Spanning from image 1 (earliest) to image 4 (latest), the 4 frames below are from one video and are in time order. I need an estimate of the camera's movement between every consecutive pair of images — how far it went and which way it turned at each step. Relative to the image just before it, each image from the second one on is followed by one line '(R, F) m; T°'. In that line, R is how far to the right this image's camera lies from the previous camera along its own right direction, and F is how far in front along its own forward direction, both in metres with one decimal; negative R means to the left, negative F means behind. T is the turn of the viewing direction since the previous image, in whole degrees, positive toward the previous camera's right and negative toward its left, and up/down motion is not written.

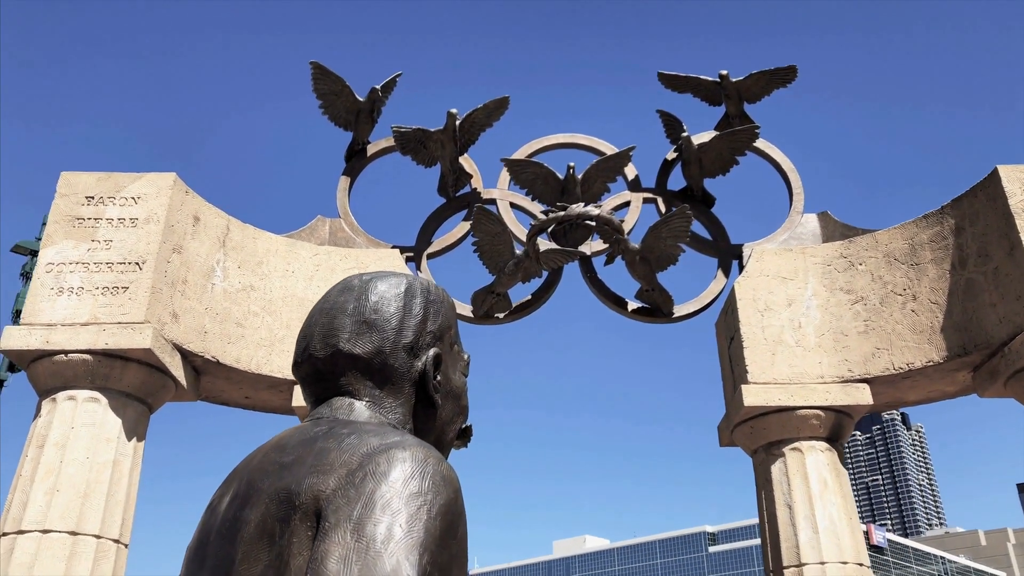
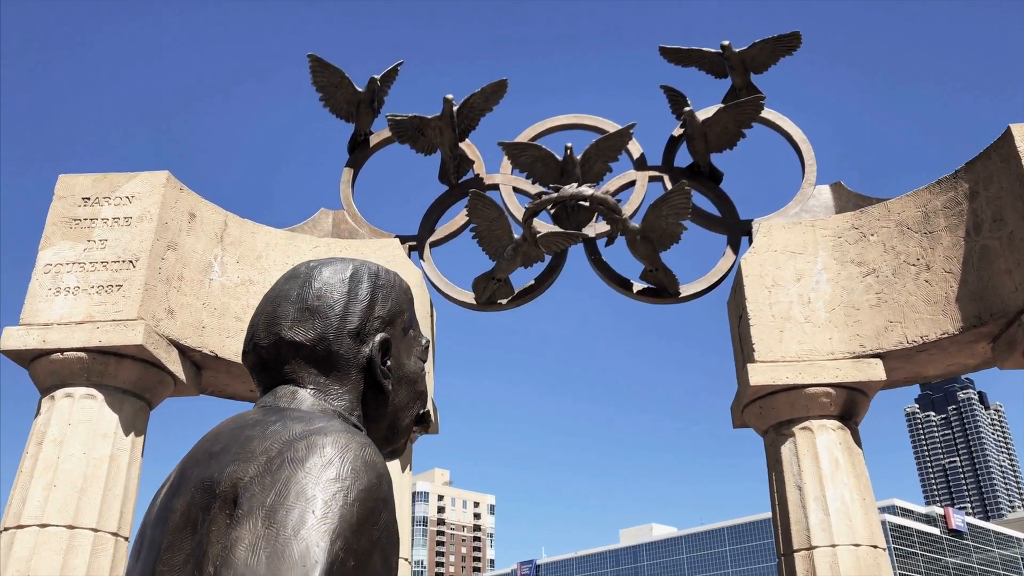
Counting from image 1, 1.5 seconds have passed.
(+0.6, +0.1) m; -3°
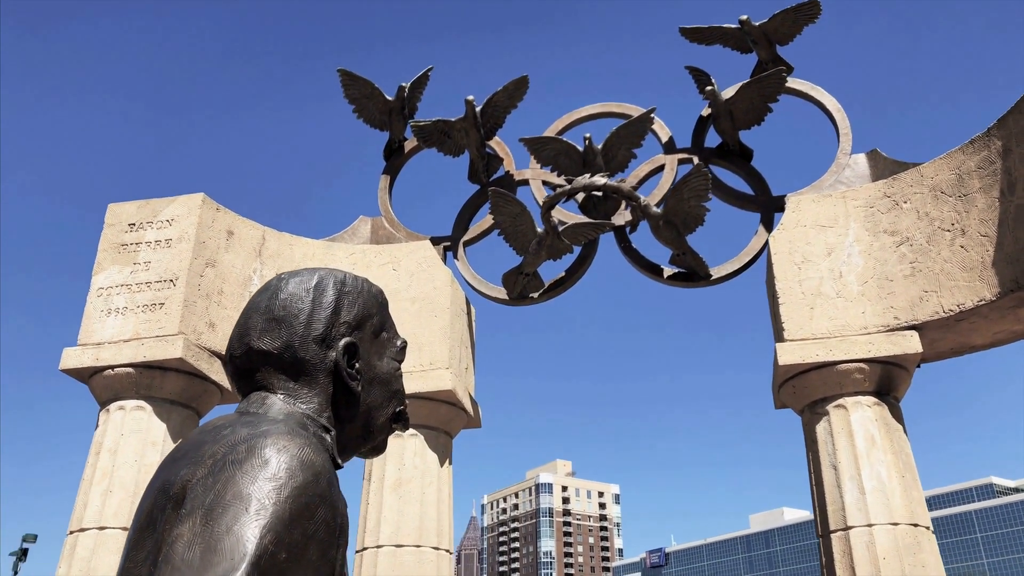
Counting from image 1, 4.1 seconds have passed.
(+0.9, -0.1) m; -7°
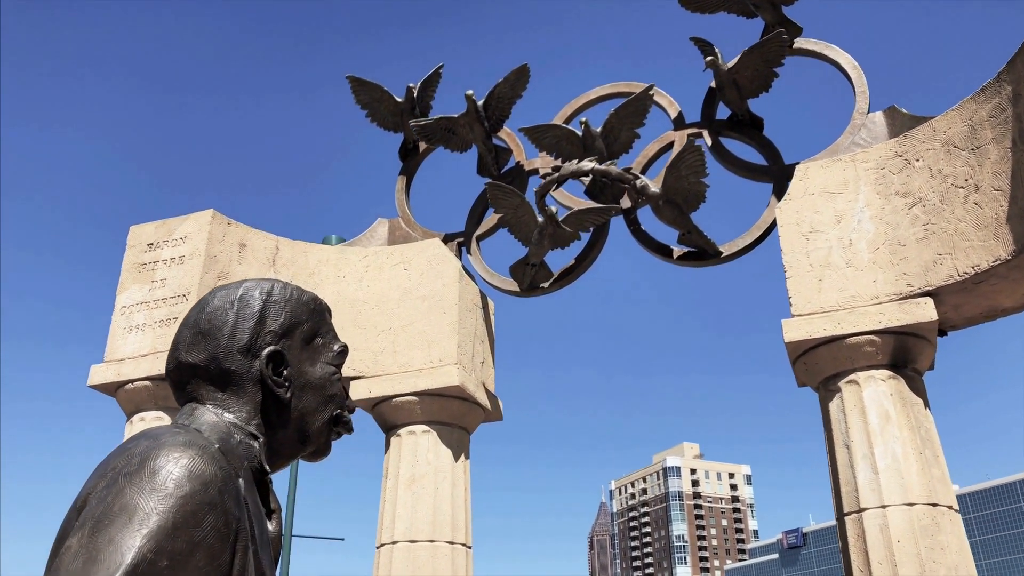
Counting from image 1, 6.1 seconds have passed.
(+1.1, +0.1) m; -7°
